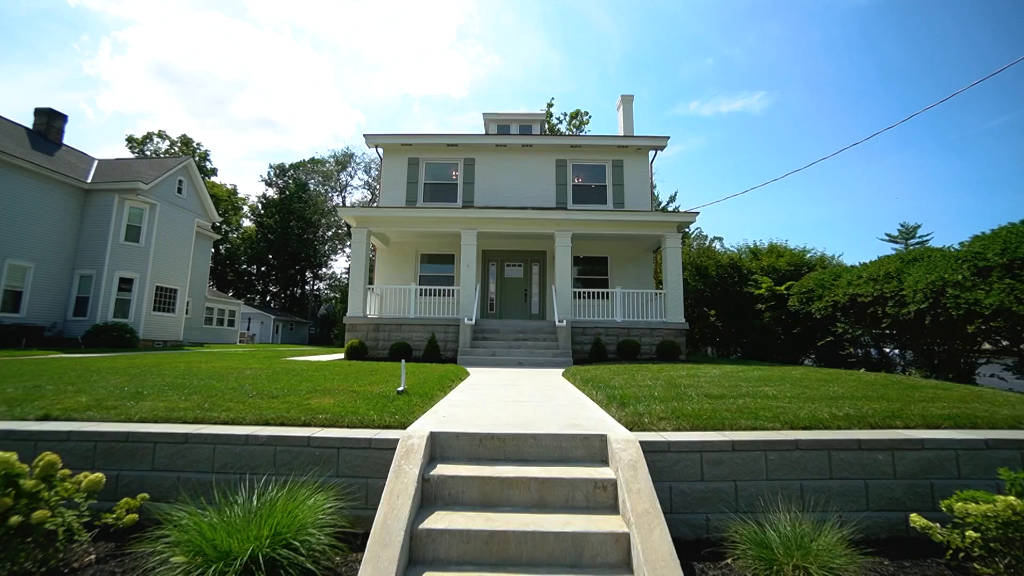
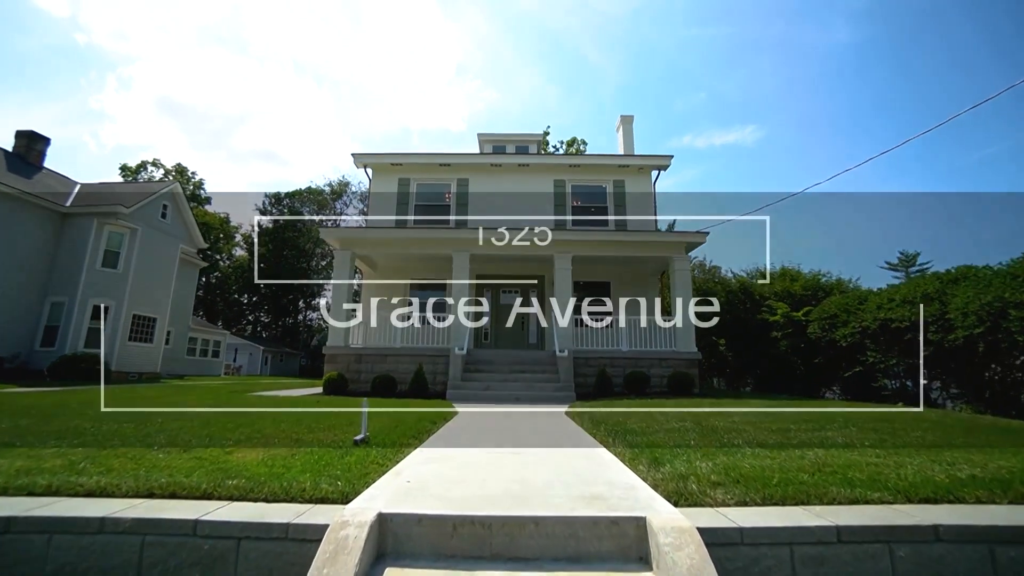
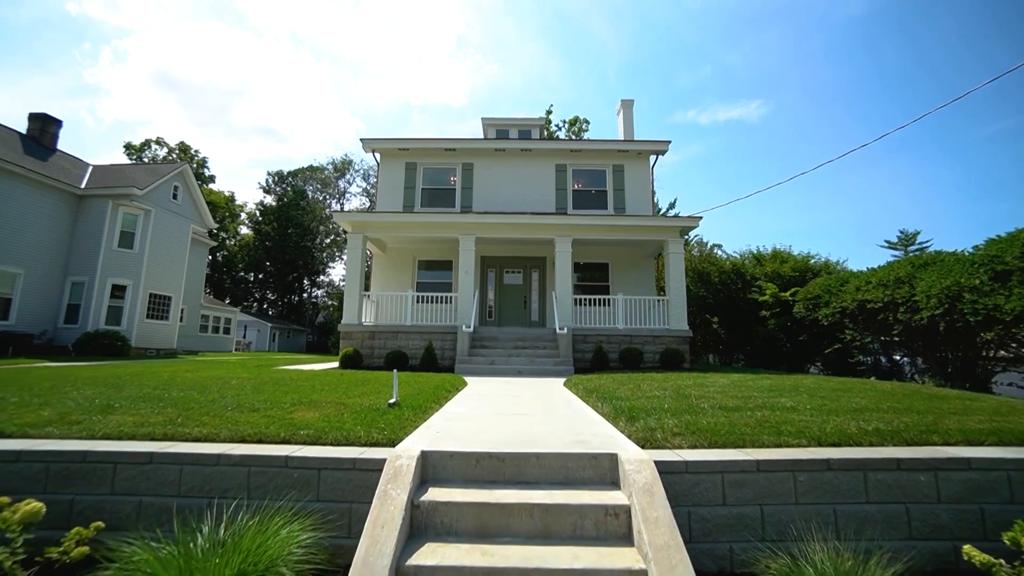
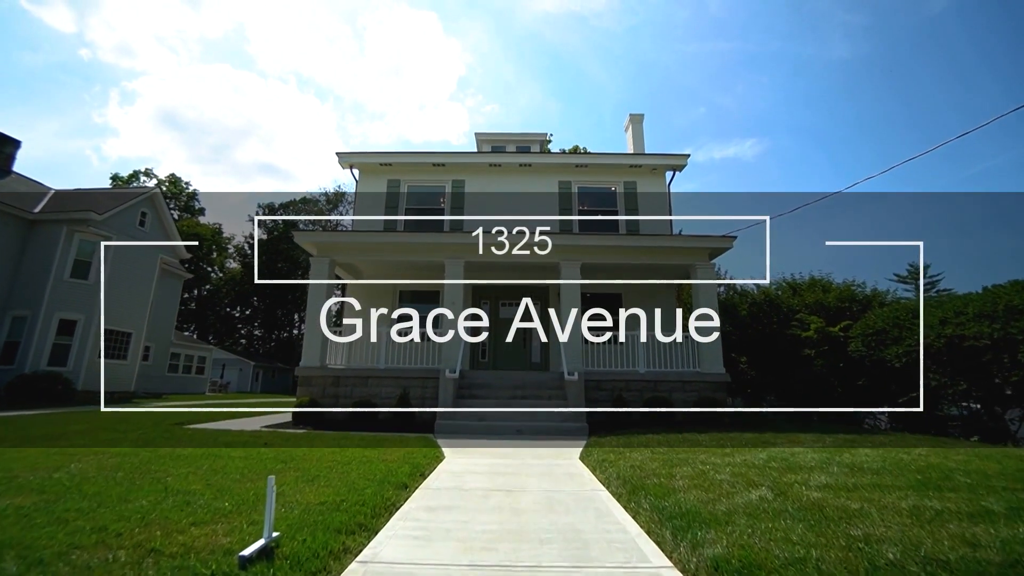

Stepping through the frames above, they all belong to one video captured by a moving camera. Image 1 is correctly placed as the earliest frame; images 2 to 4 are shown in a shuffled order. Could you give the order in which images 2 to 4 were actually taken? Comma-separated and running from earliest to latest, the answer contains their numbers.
3, 2, 4
